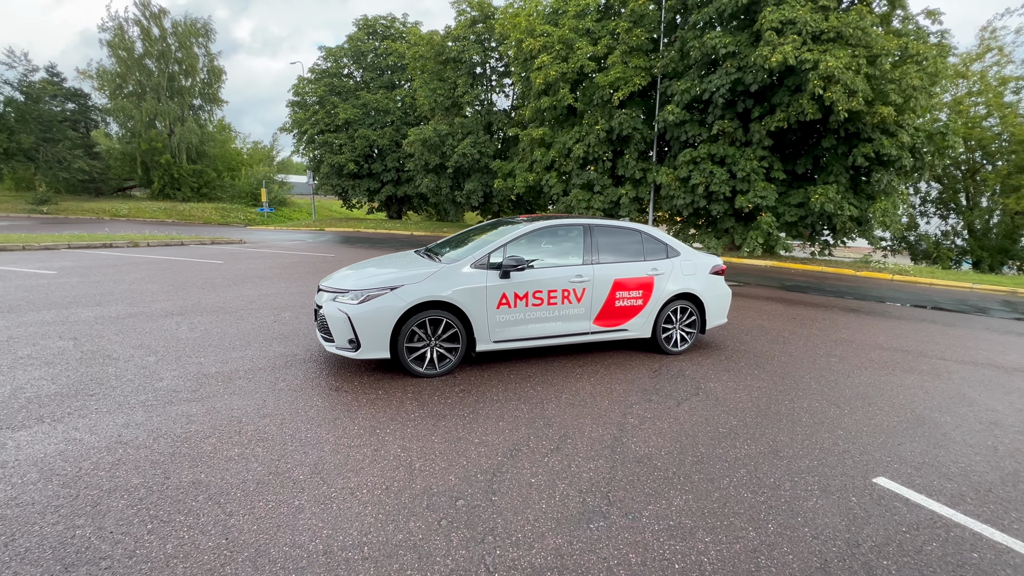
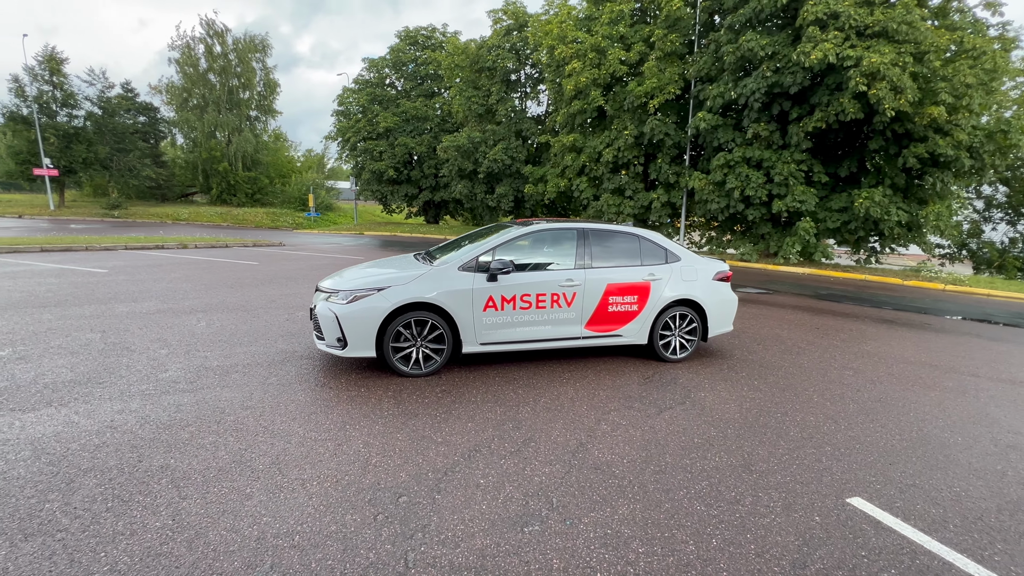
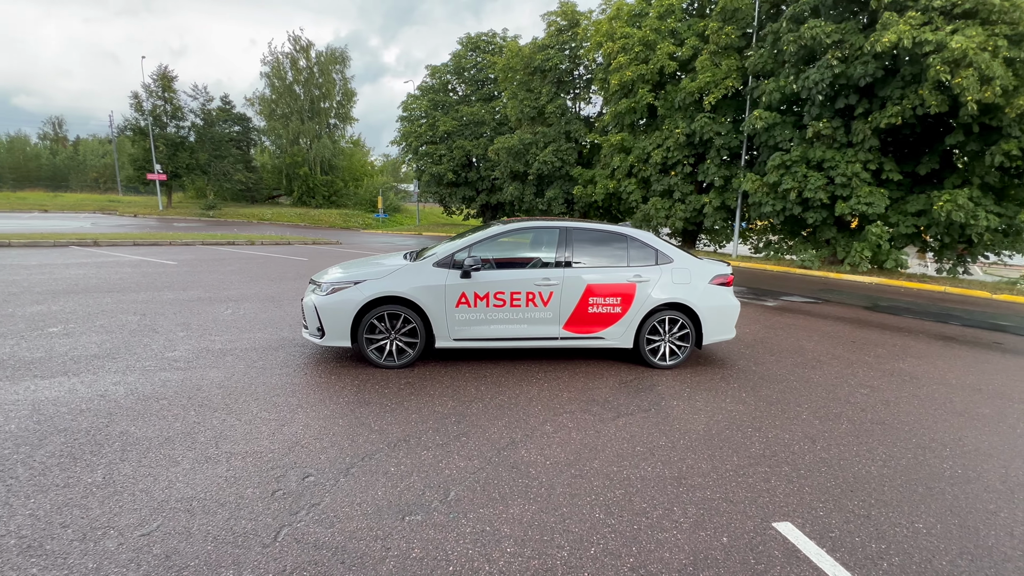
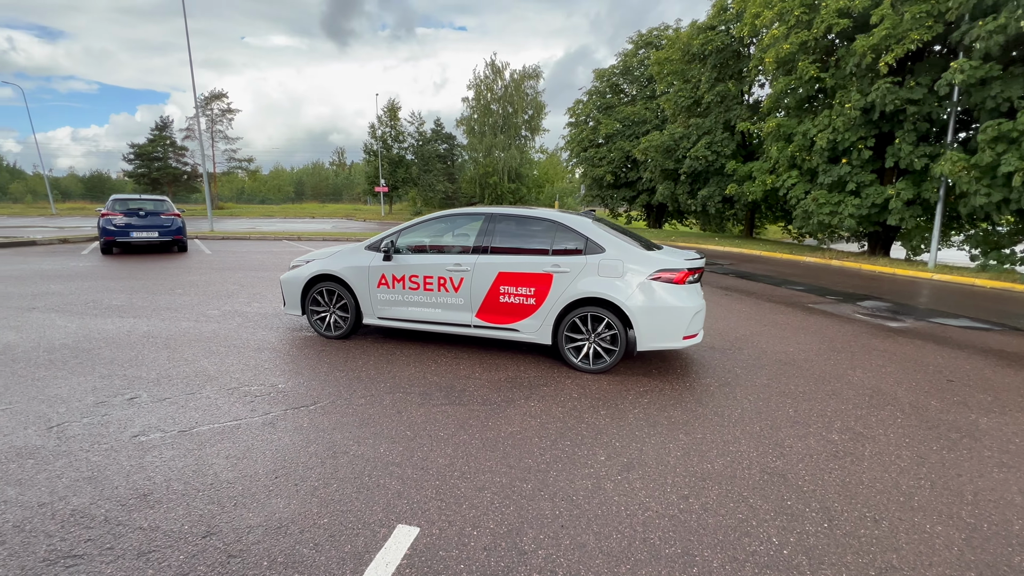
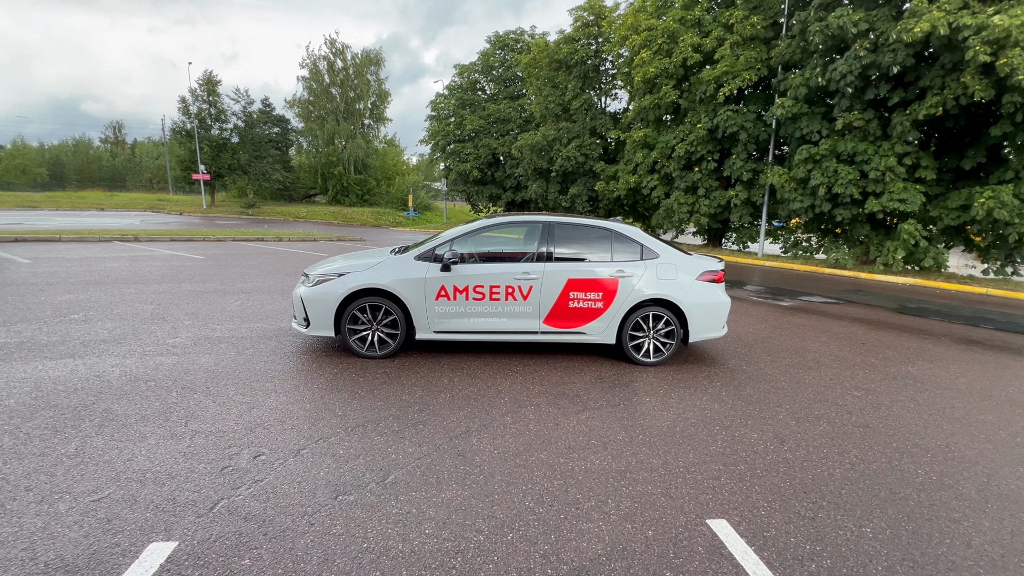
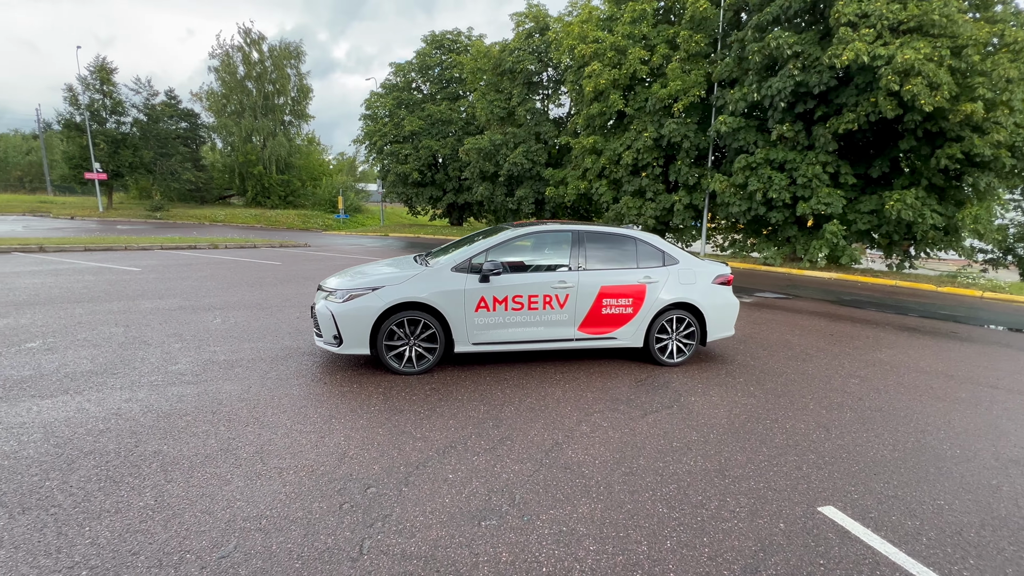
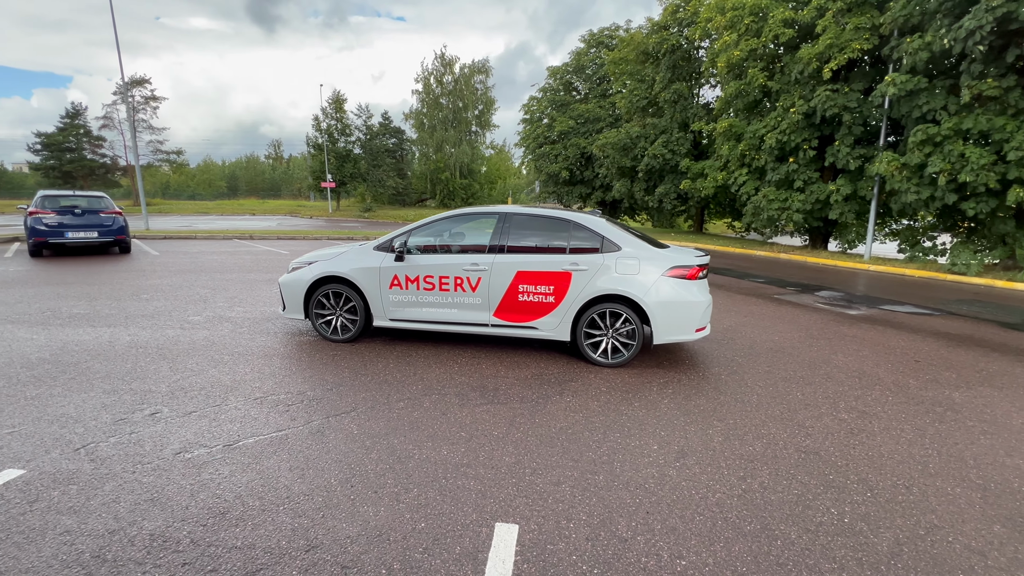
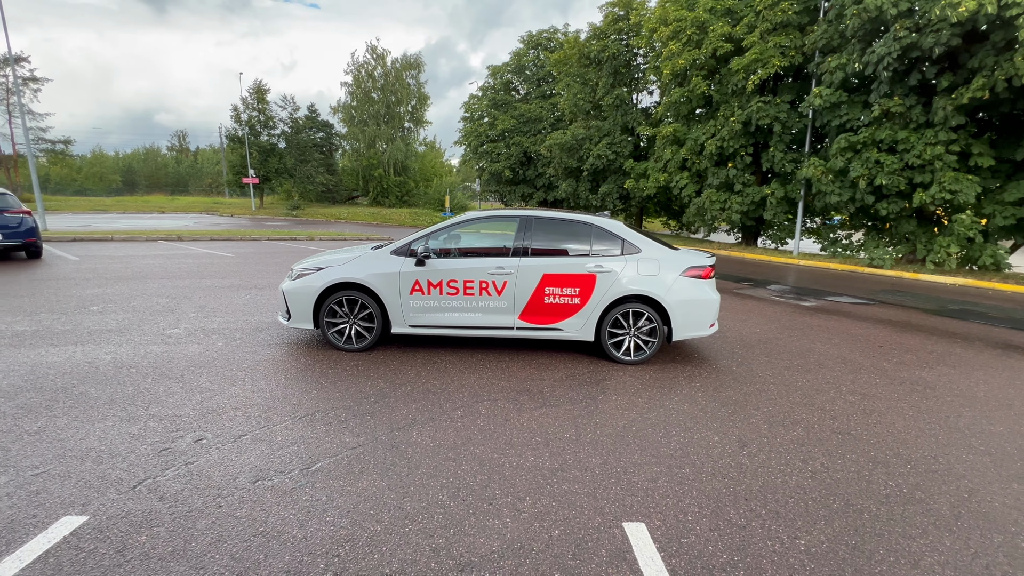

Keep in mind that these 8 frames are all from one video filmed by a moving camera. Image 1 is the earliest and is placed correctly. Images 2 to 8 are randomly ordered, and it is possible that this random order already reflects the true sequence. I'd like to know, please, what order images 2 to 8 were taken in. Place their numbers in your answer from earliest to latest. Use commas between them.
2, 6, 3, 5, 8, 7, 4
